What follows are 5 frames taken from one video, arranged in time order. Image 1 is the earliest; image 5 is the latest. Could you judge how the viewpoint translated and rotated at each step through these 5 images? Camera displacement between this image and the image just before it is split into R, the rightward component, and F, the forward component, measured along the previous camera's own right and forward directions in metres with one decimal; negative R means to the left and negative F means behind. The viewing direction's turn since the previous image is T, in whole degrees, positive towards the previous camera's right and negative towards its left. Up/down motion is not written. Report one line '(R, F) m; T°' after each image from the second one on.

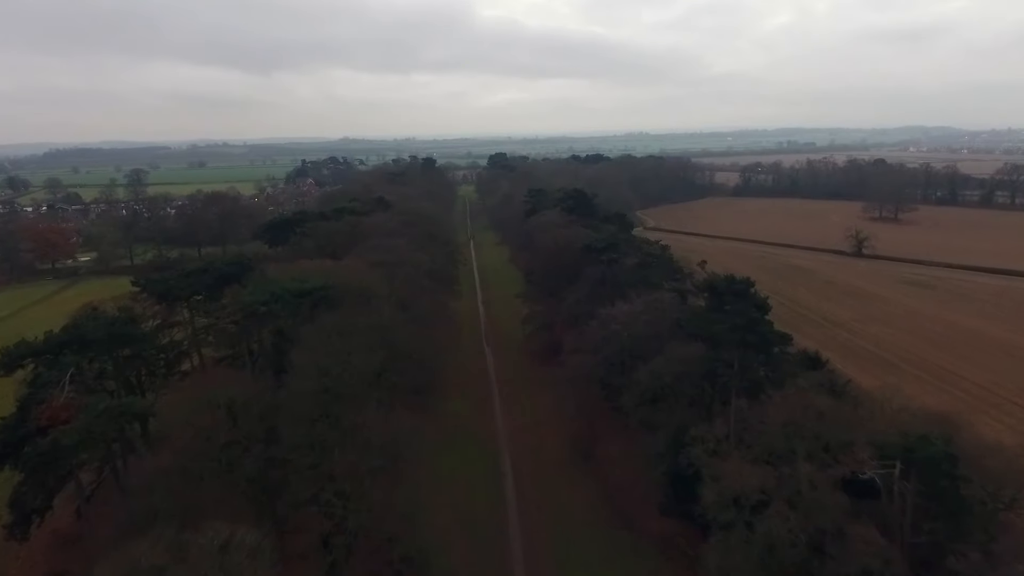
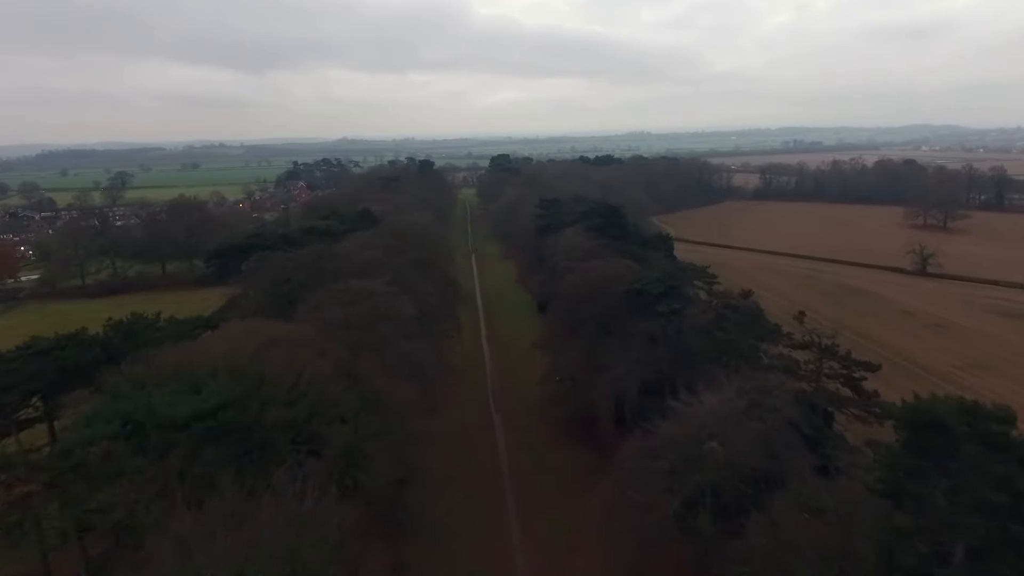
(-0.8, +7.7) m; 0°
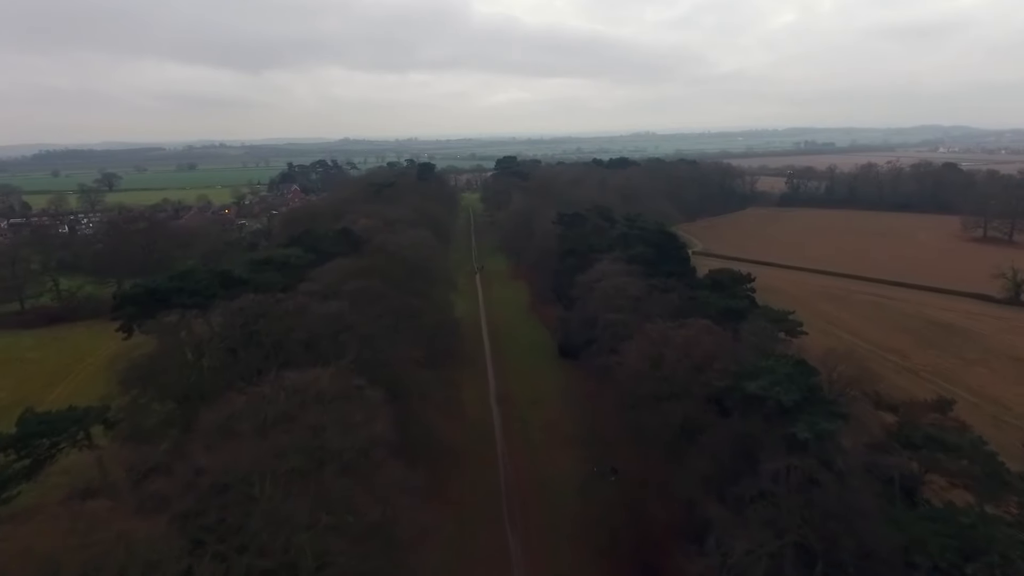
(-0.8, +7.7) m; 0°
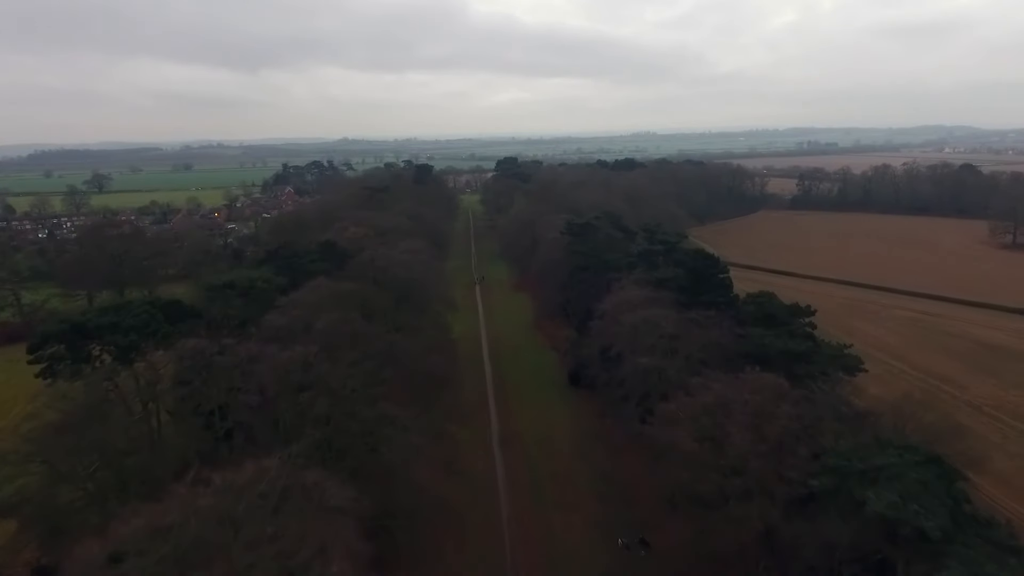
(-0.3, +3.7) m; 0°
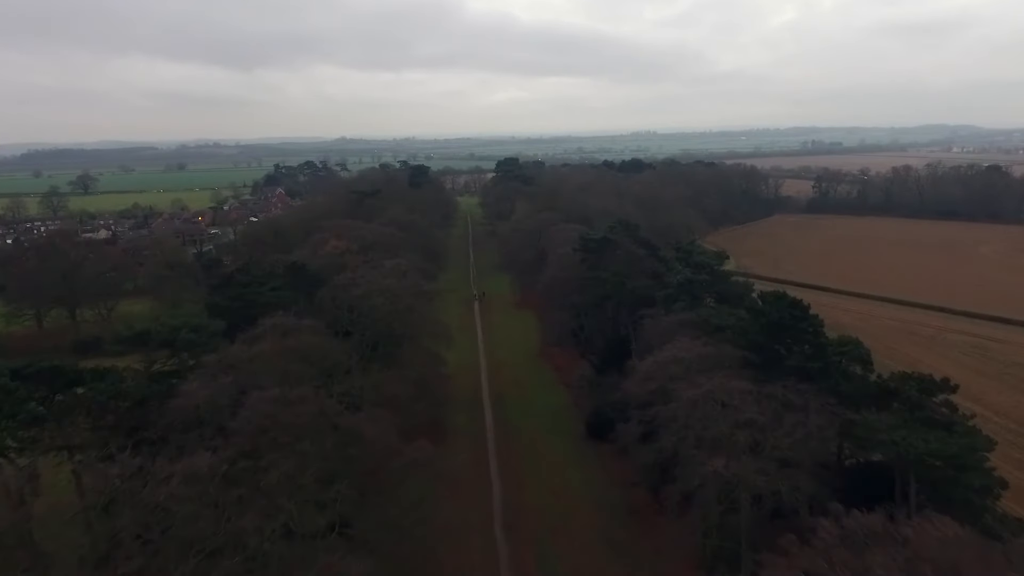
(-0.3, +5.0) m; 0°
